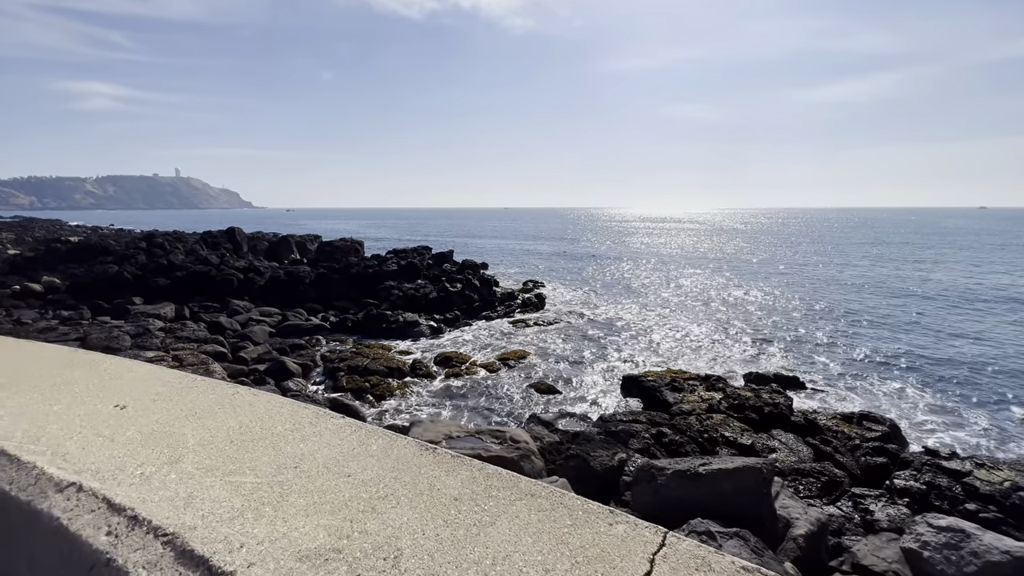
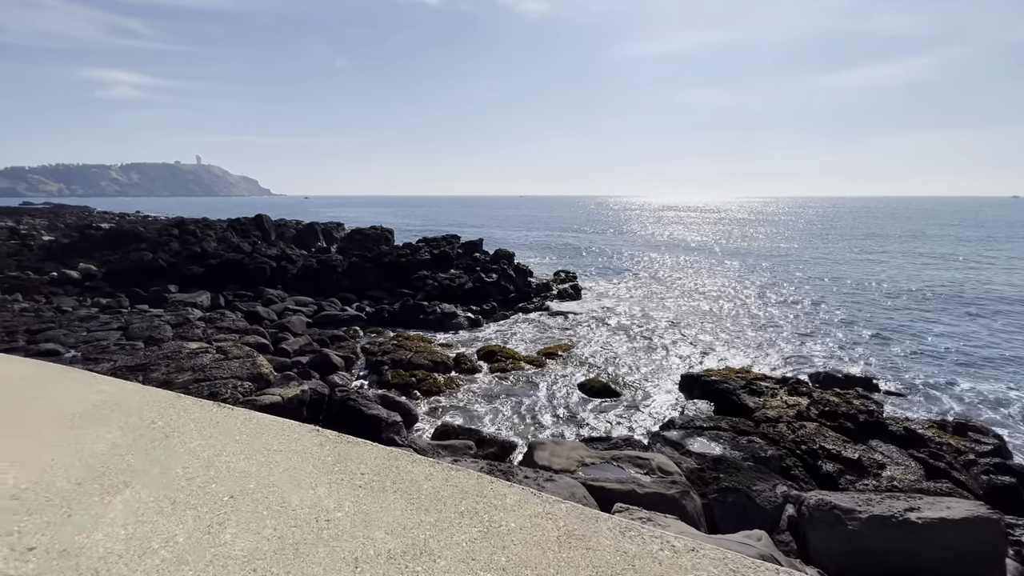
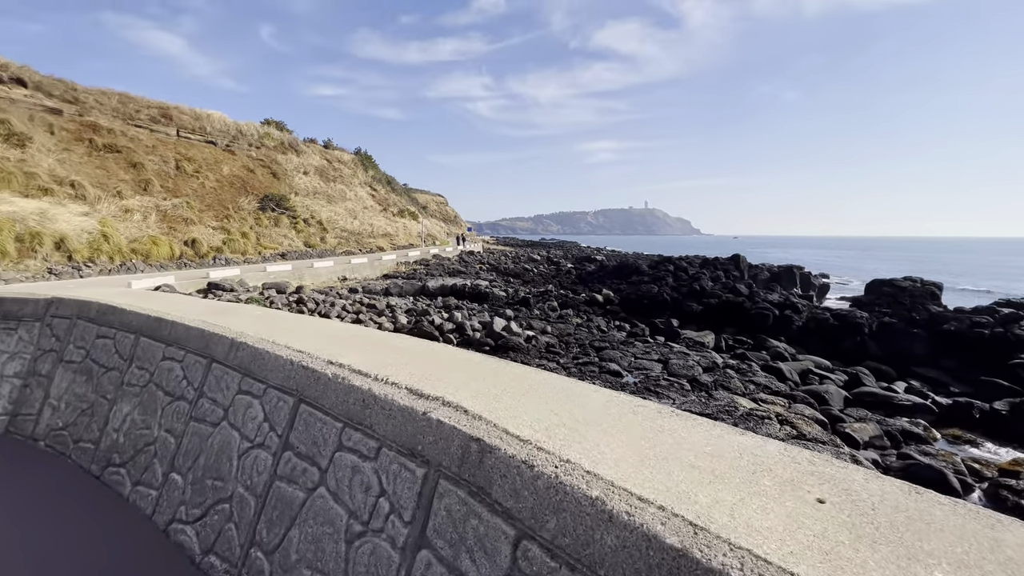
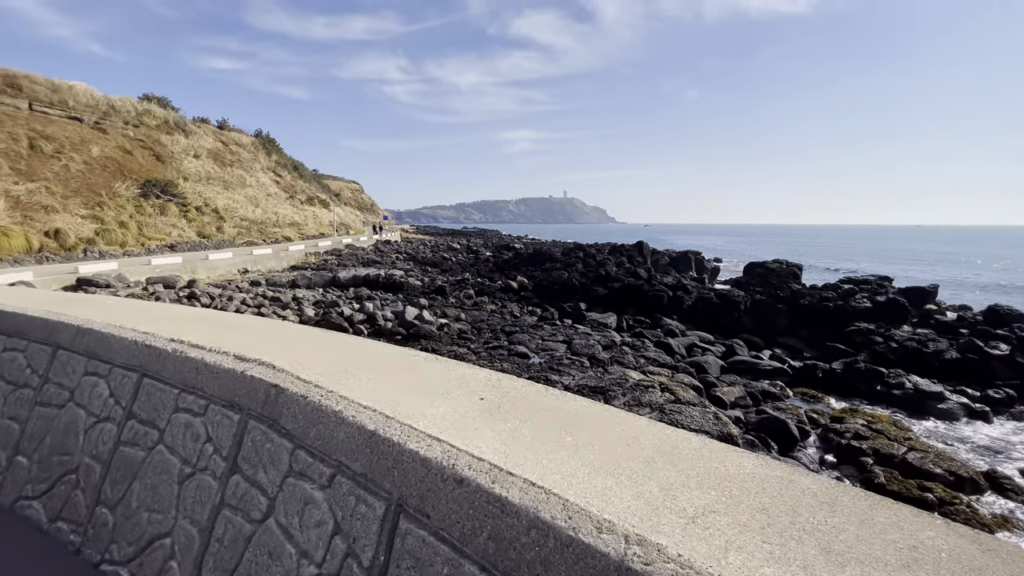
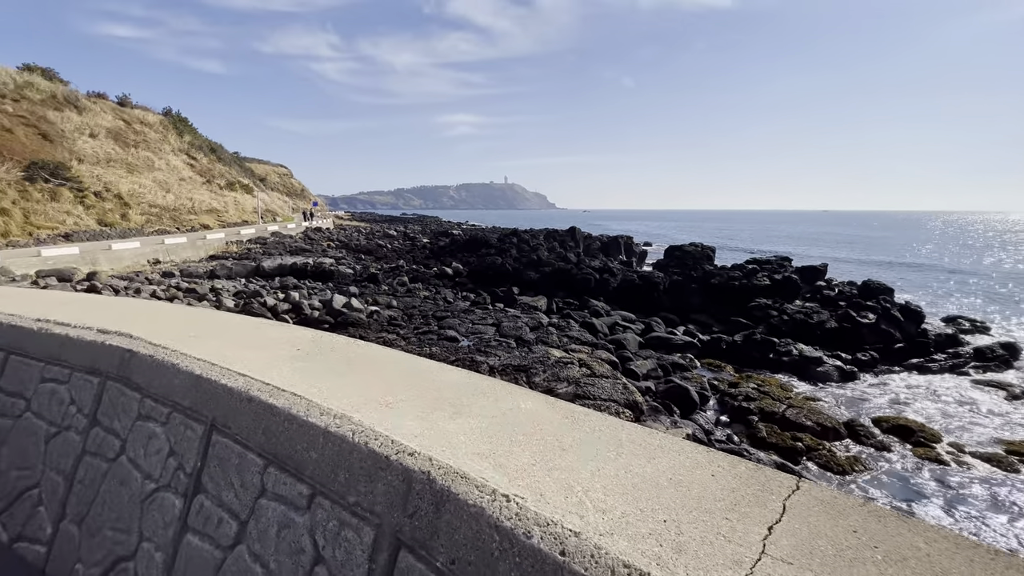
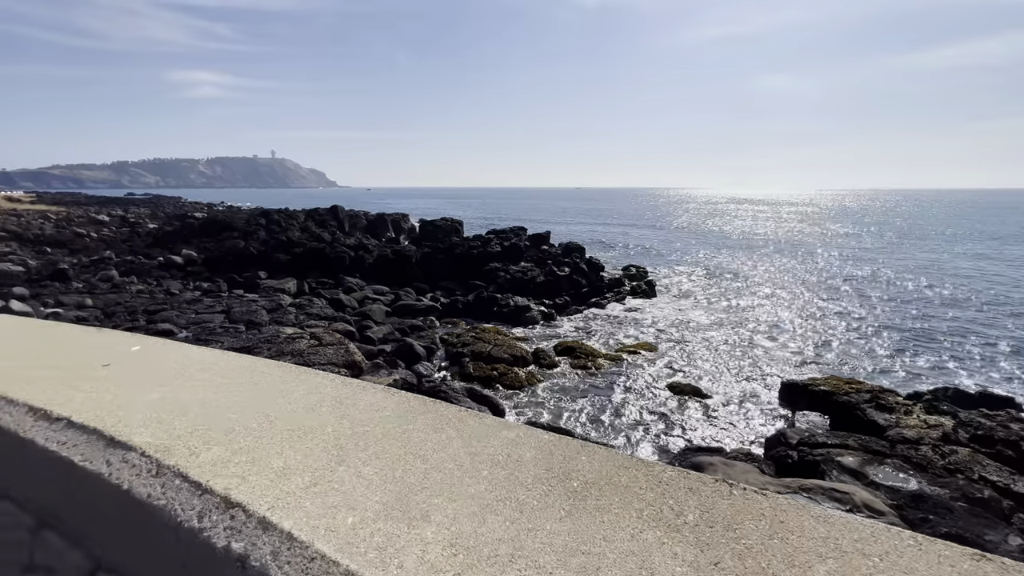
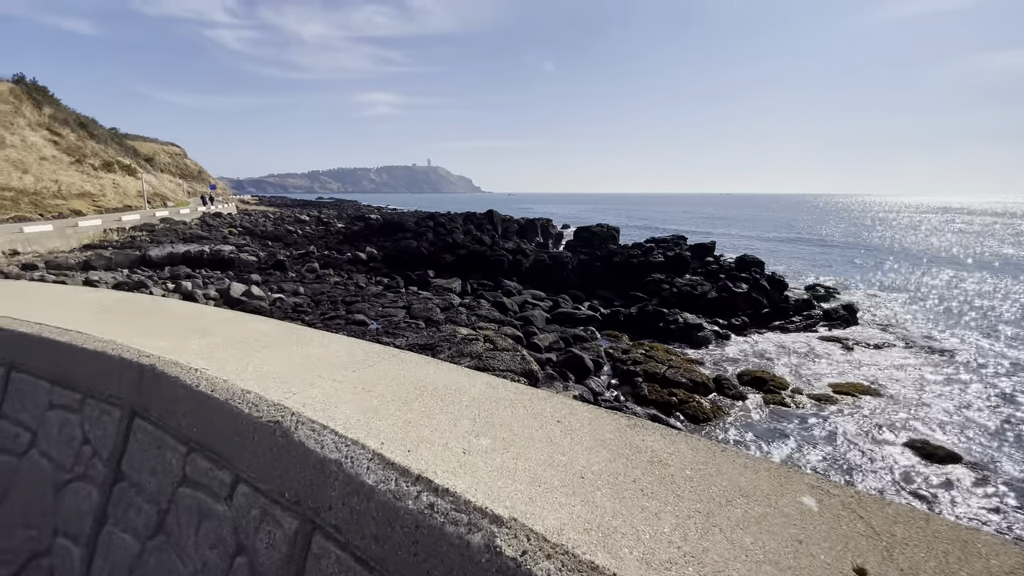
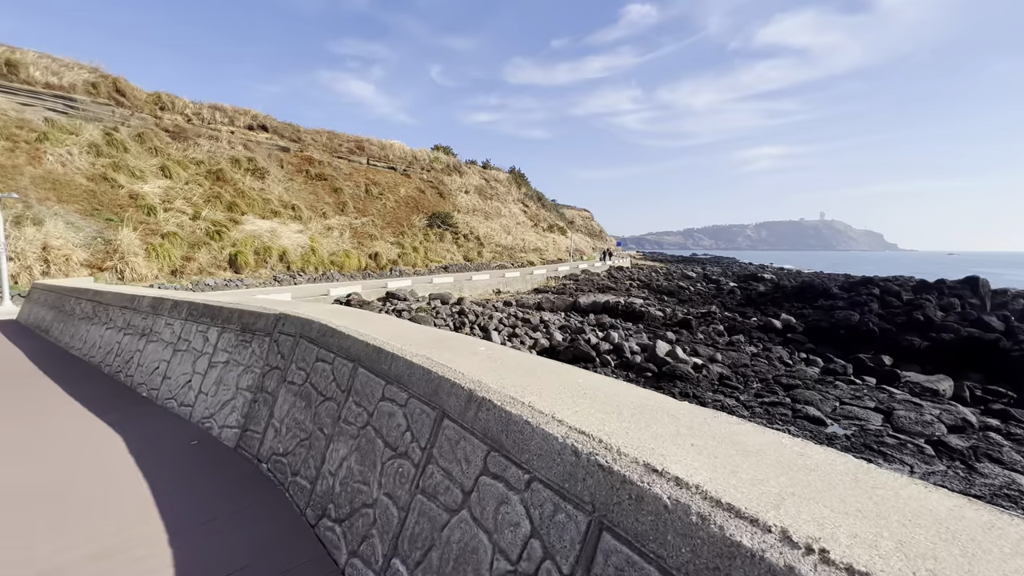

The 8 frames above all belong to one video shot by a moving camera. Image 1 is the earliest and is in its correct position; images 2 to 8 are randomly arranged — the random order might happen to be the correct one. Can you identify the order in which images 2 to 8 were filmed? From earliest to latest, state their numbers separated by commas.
2, 6, 7, 5, 4, 3, 8
